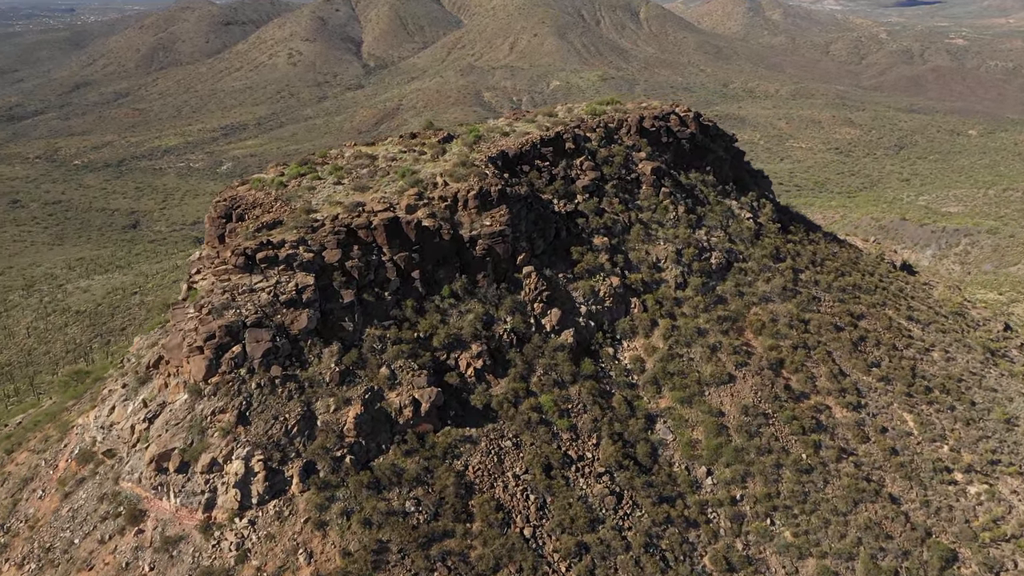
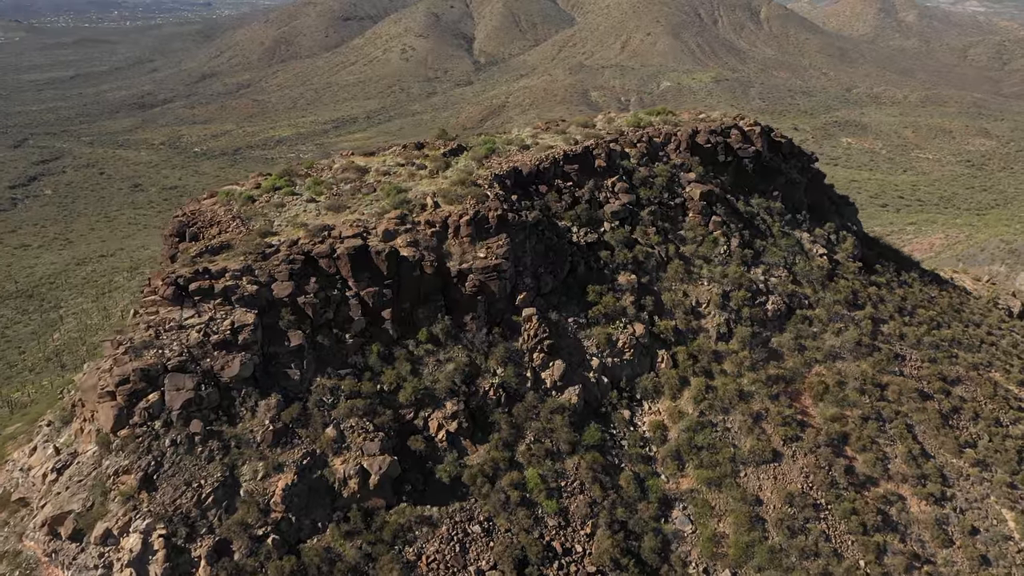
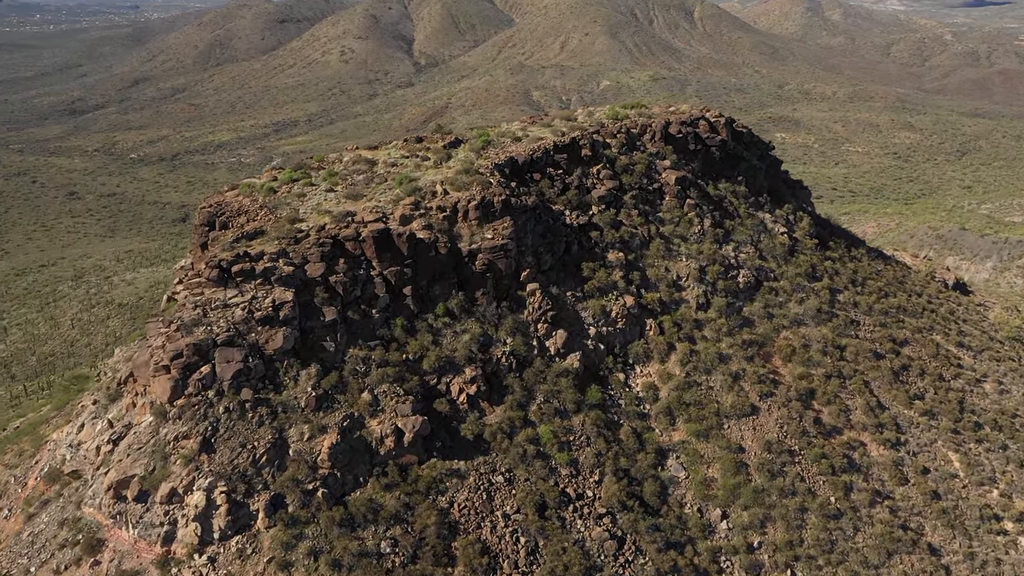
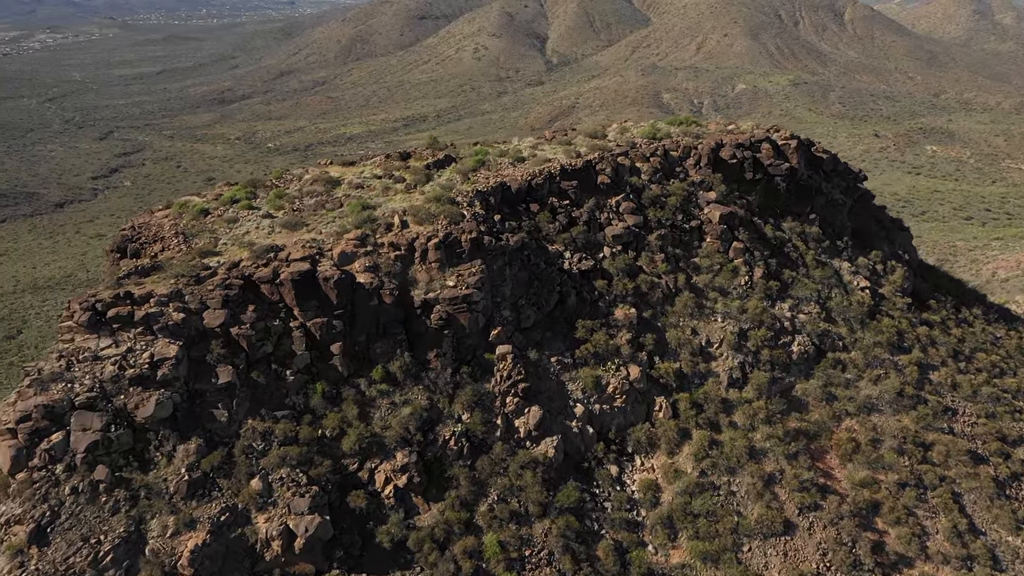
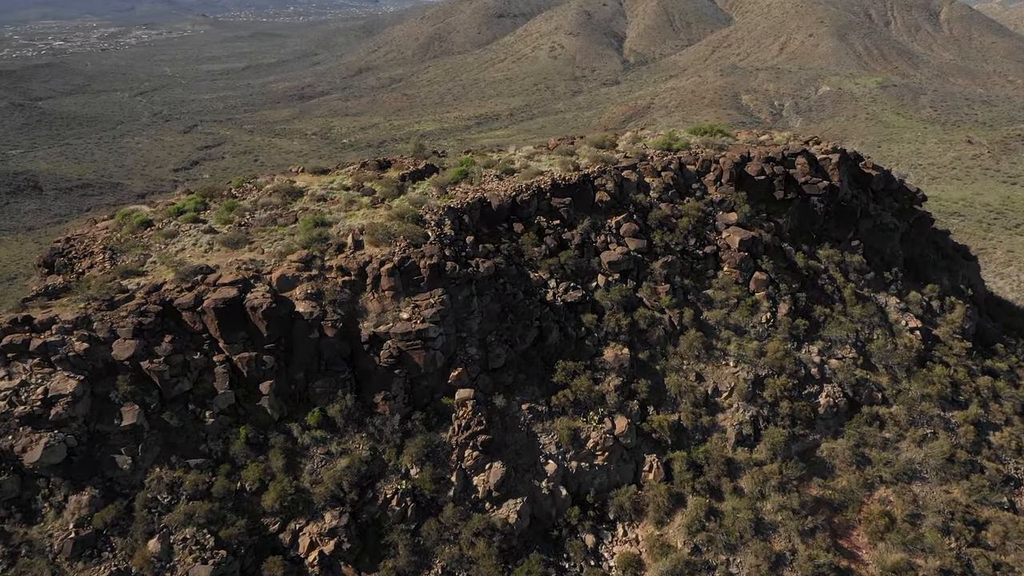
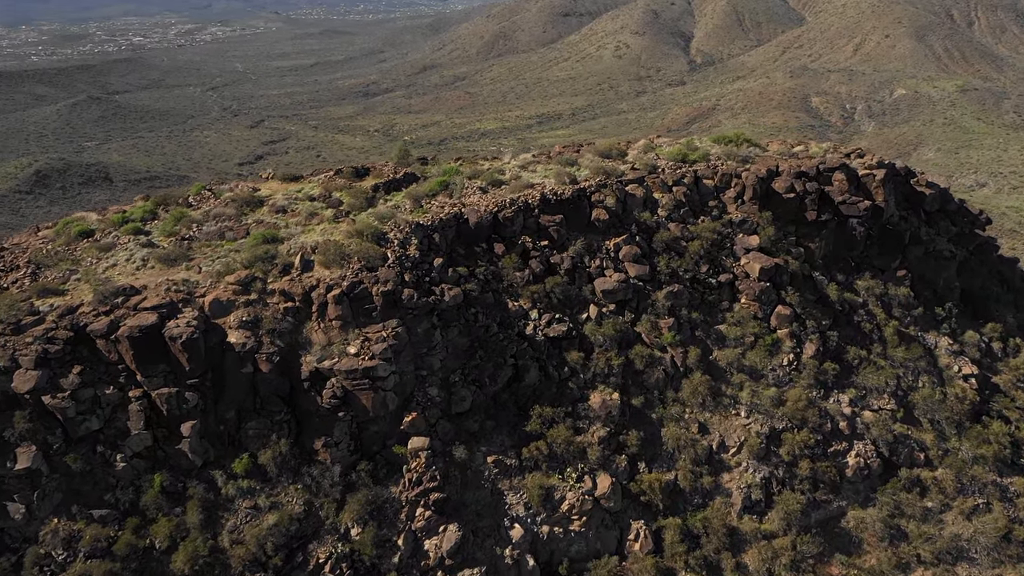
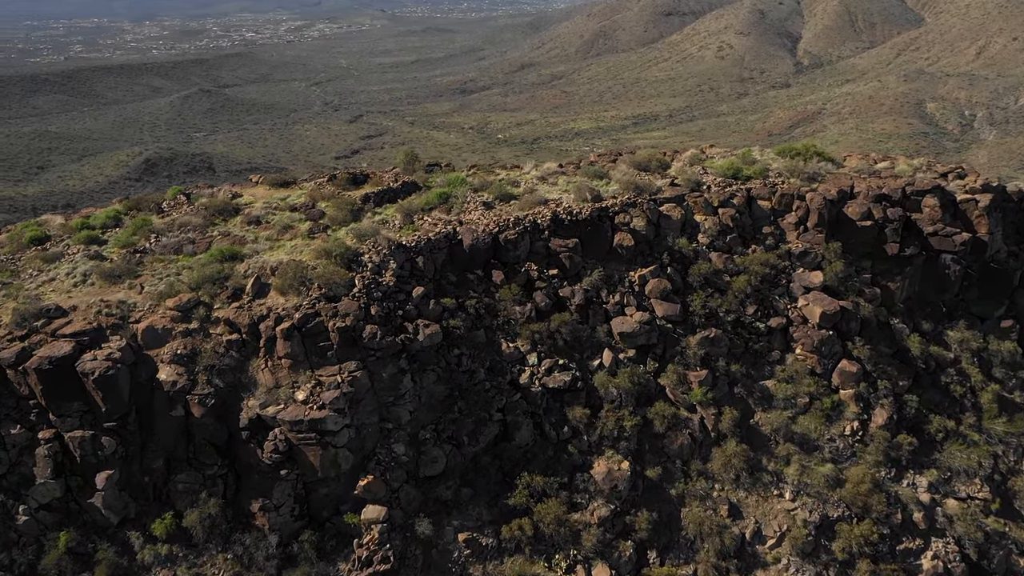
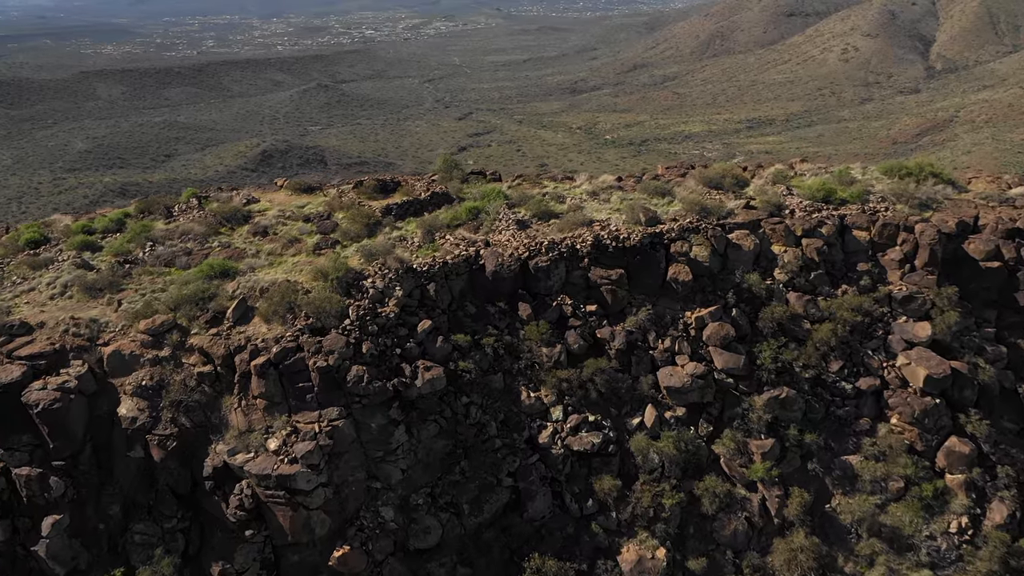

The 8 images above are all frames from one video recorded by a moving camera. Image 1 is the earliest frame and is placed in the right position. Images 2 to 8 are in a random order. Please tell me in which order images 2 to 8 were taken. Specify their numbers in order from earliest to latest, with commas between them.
3, 2, 4, 5, 6, 7, 8
